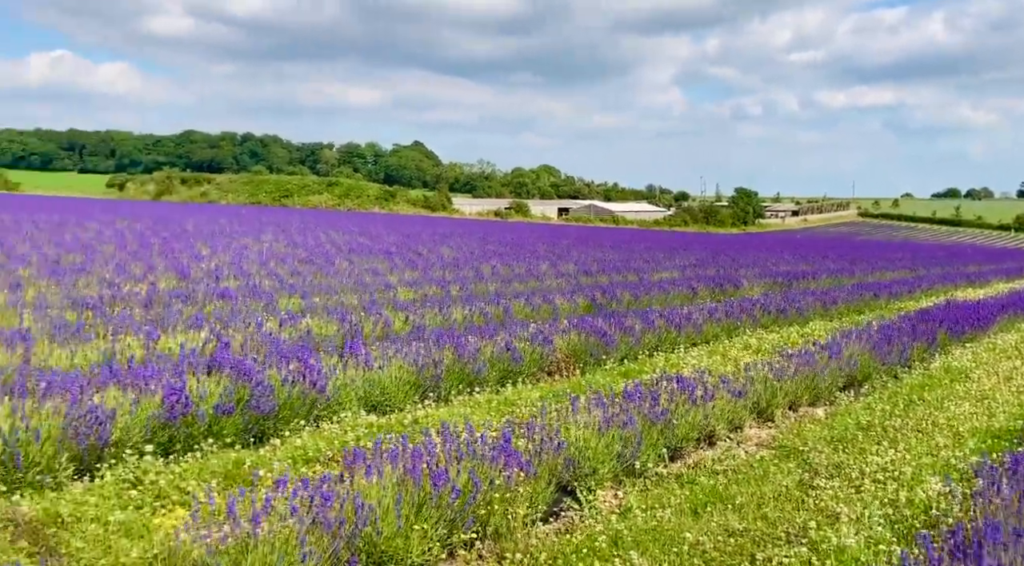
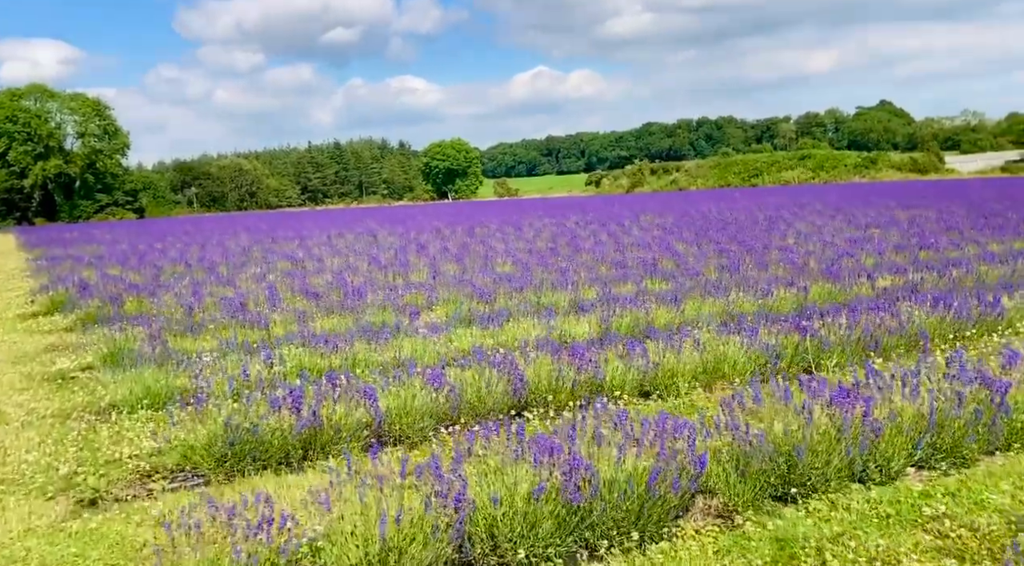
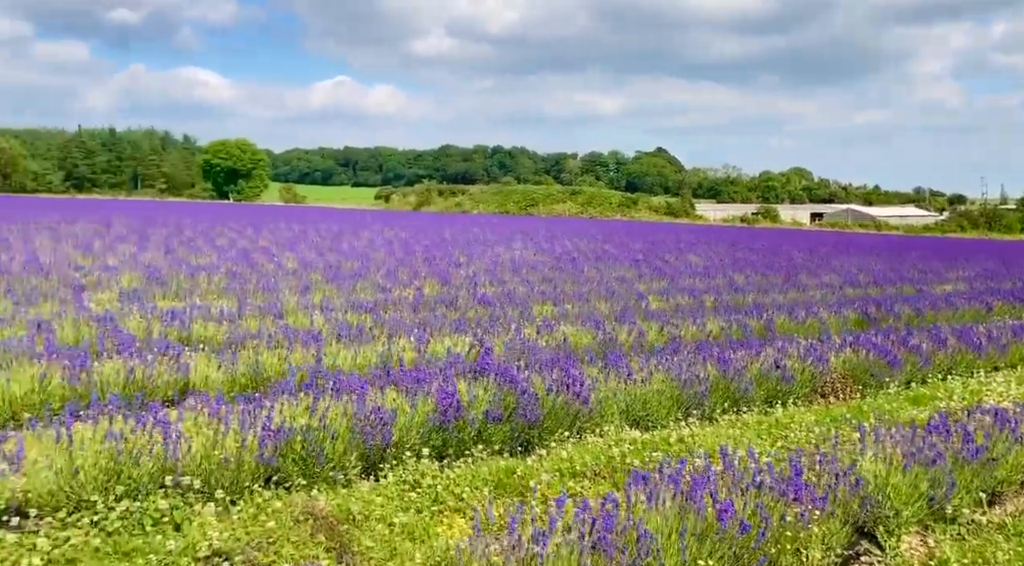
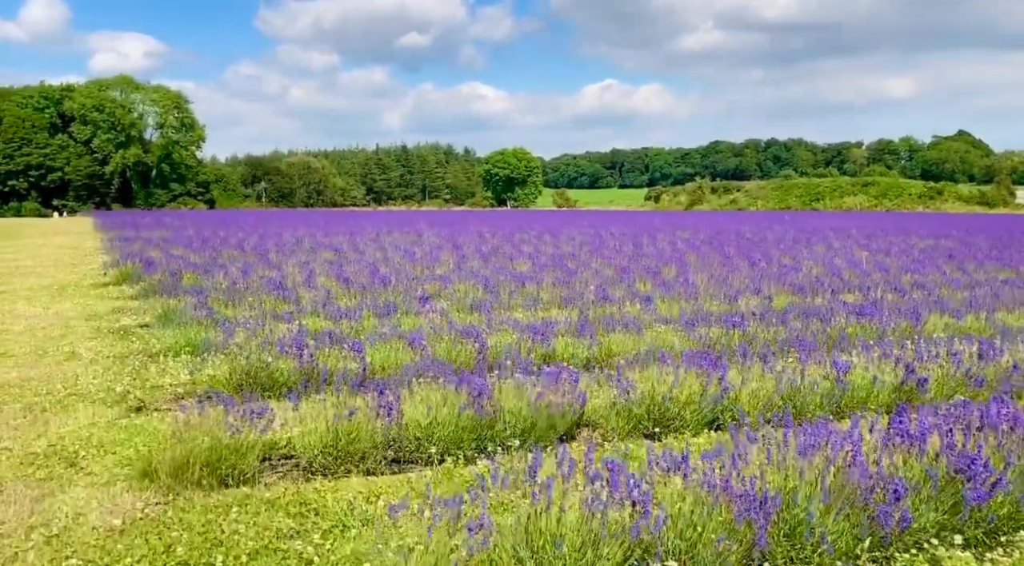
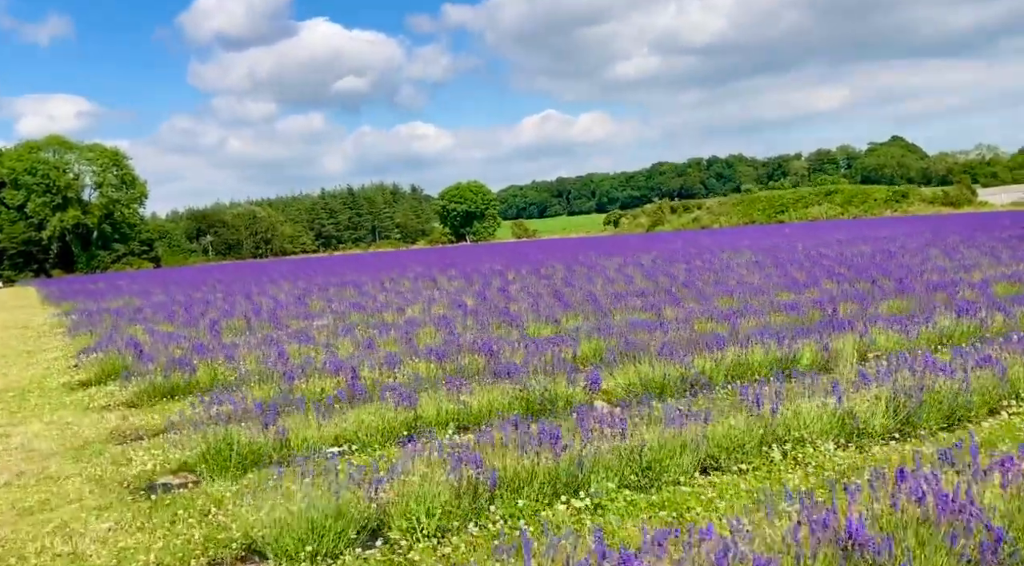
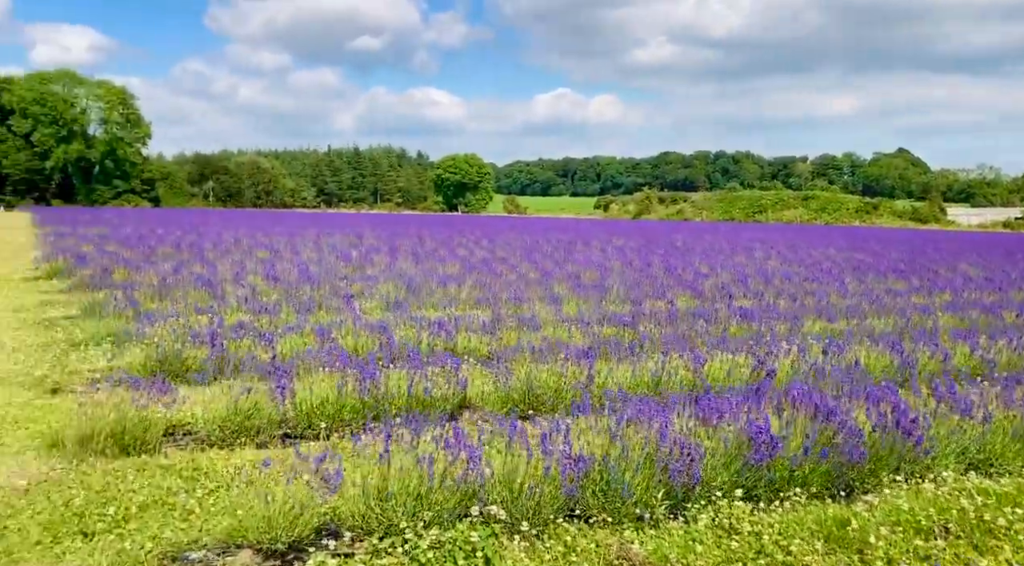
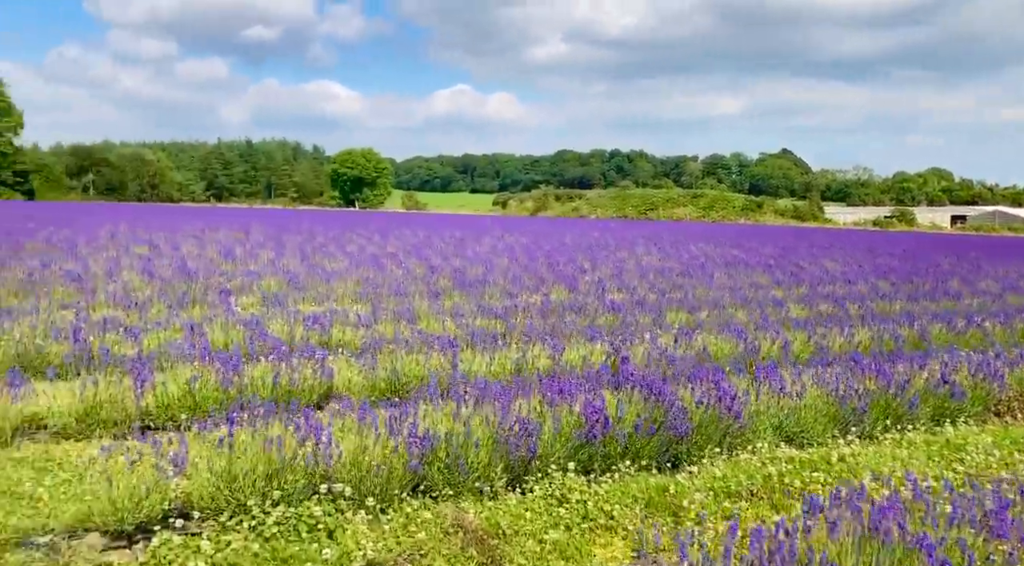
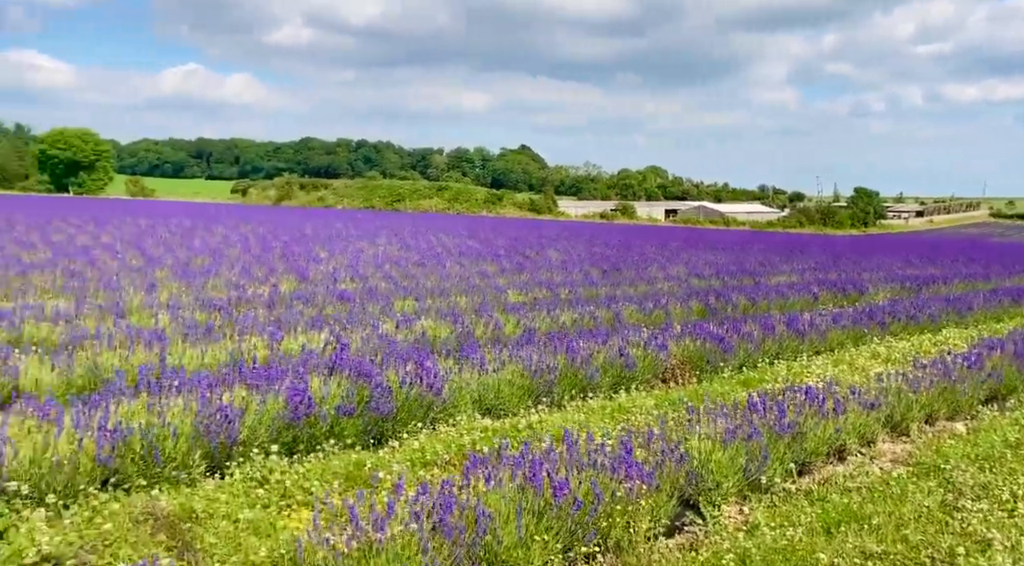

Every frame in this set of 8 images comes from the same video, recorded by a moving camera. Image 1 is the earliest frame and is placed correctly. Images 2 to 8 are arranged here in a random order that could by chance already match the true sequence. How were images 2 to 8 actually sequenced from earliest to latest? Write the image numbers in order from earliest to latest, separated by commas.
8, 3, 7, 6, 4, 2, 5
